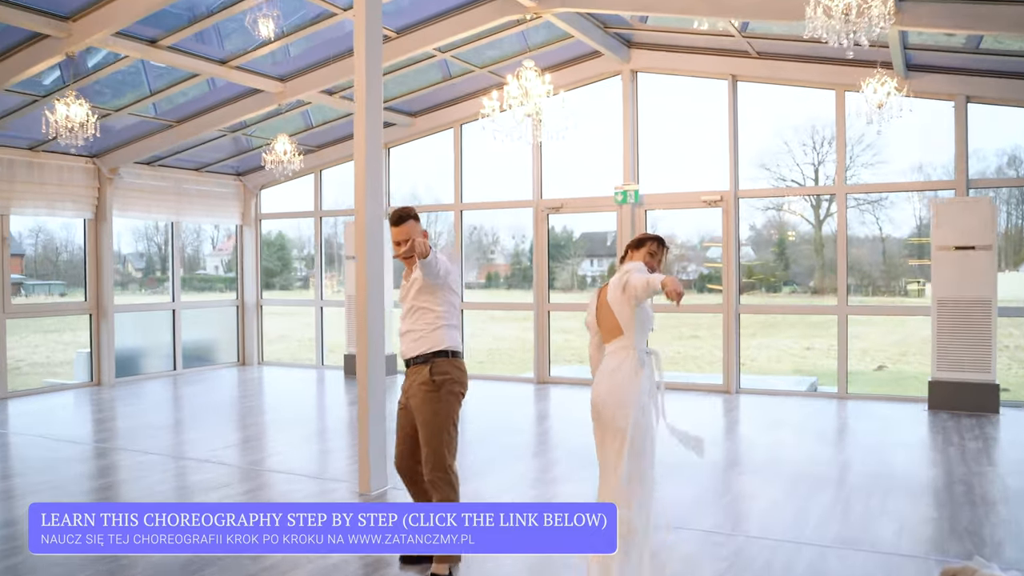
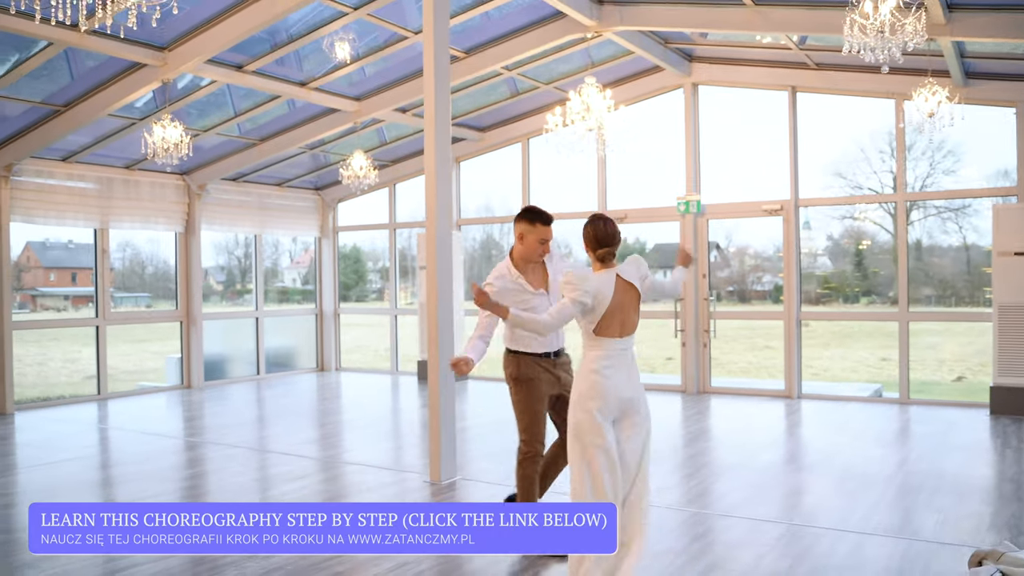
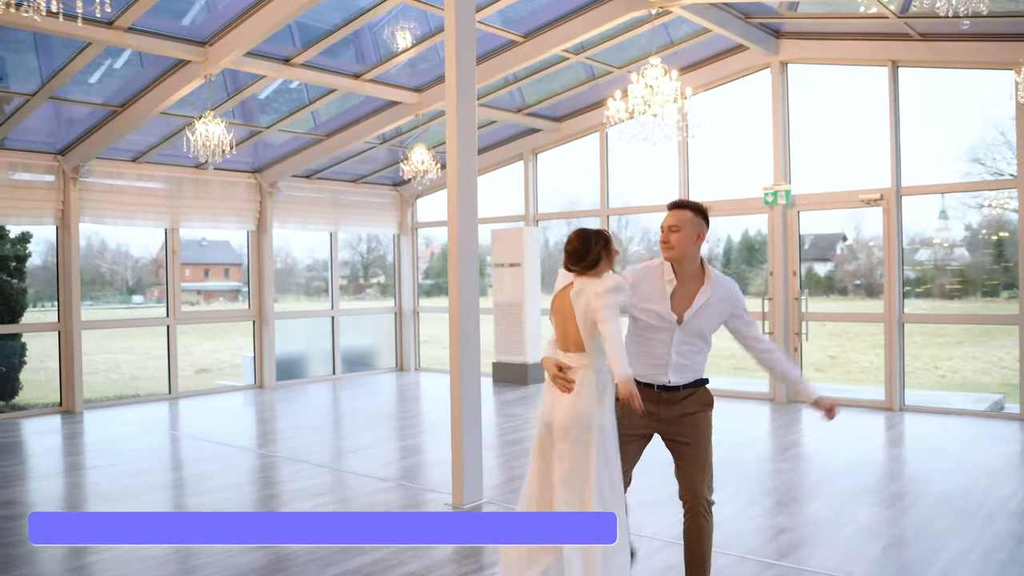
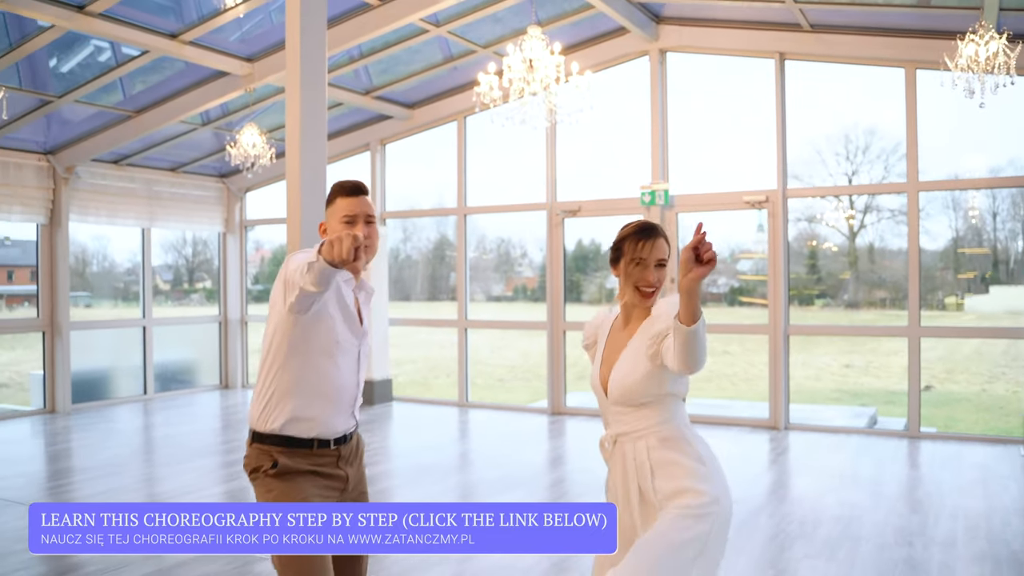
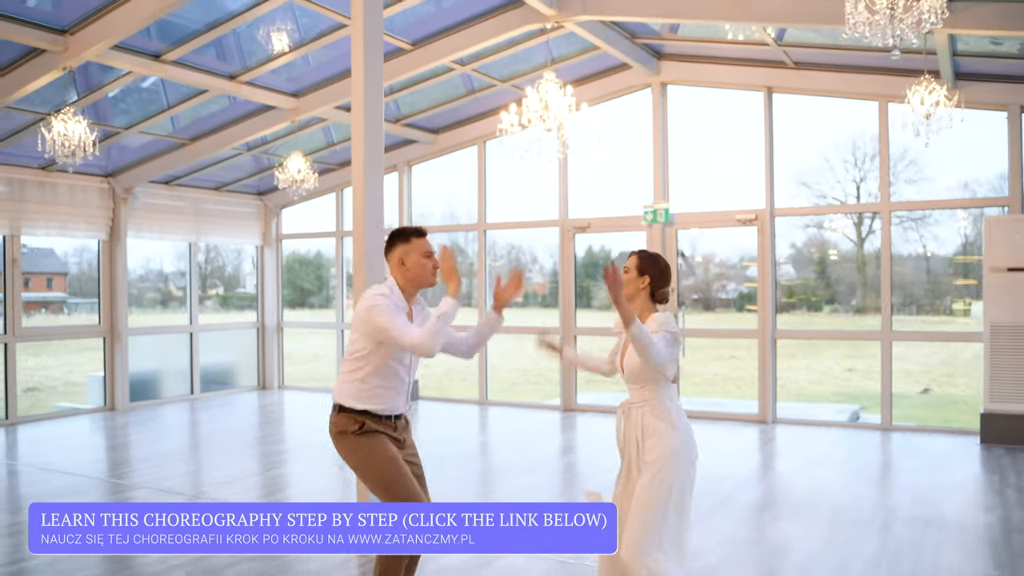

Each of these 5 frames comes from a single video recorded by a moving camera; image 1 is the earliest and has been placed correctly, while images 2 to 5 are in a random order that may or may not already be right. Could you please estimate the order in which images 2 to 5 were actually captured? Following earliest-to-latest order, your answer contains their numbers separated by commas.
4, 5, 2, 3
